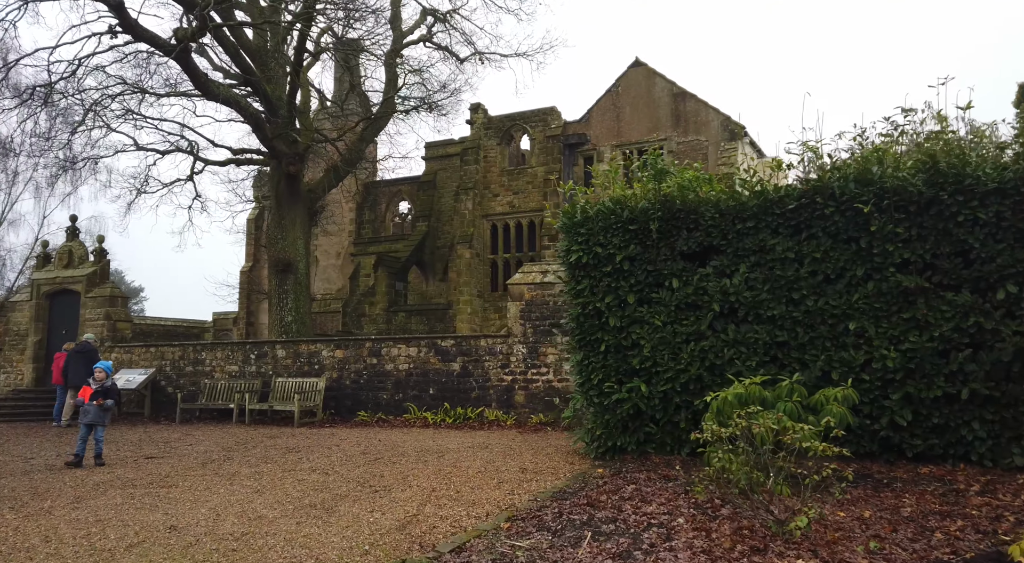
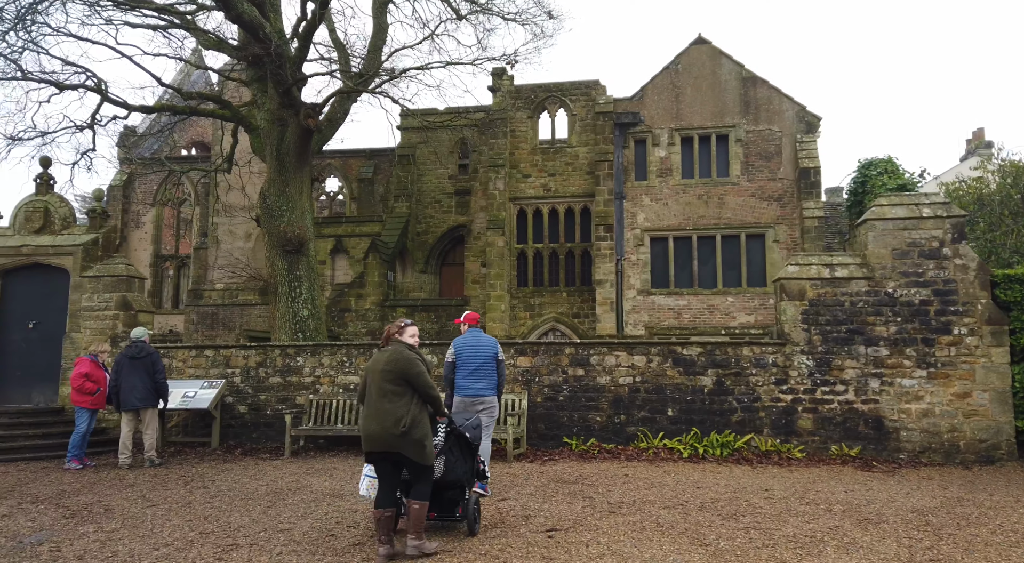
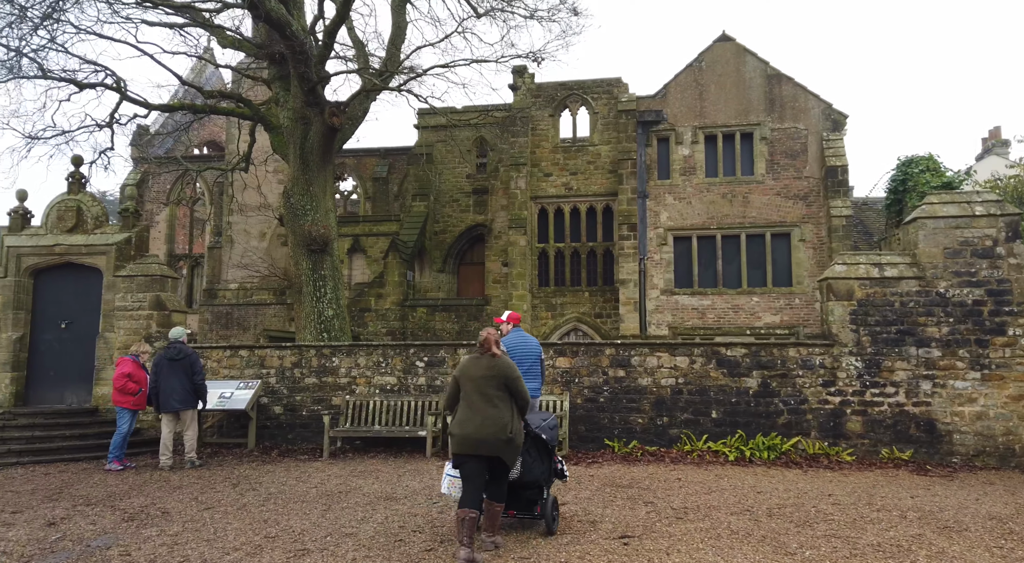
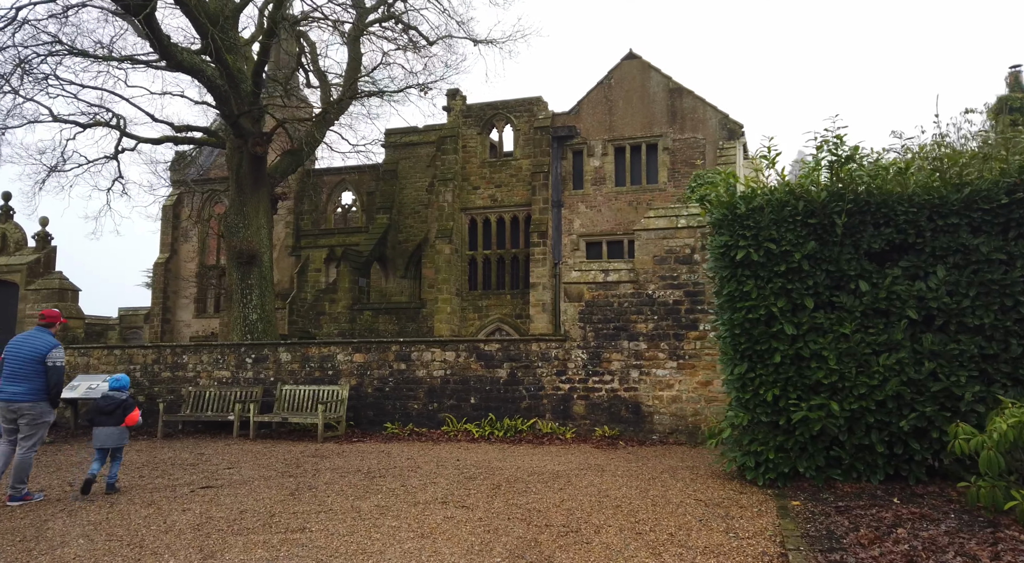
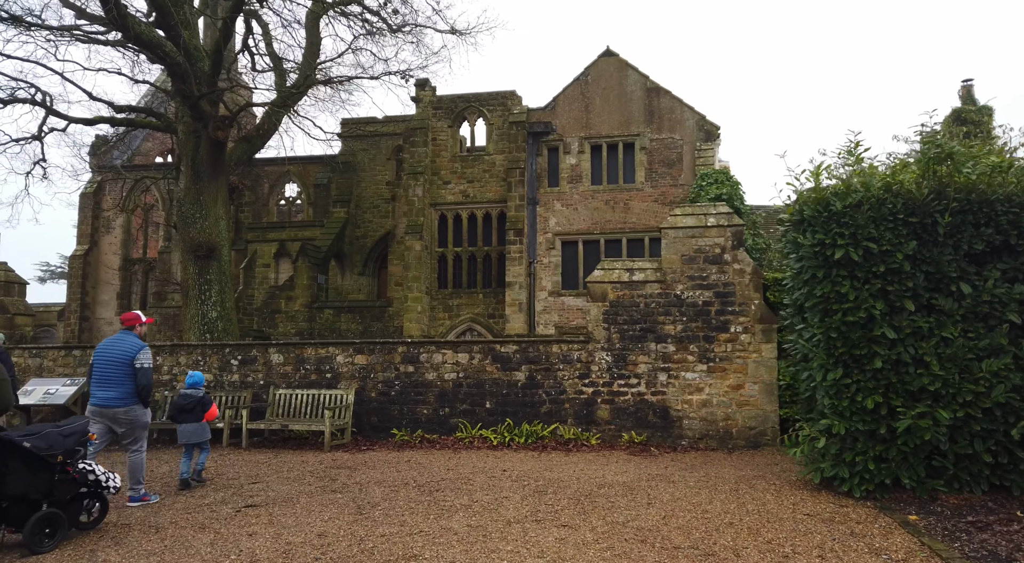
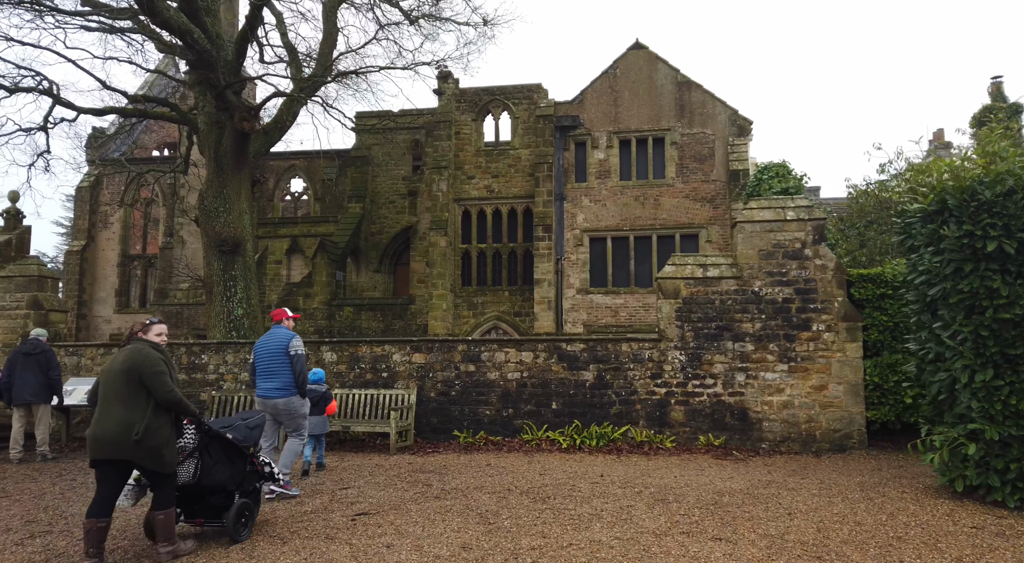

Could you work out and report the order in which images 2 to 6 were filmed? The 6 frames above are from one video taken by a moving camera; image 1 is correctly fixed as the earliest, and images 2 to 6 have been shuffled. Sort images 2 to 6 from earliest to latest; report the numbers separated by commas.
4, 5, 6, 2, 3
